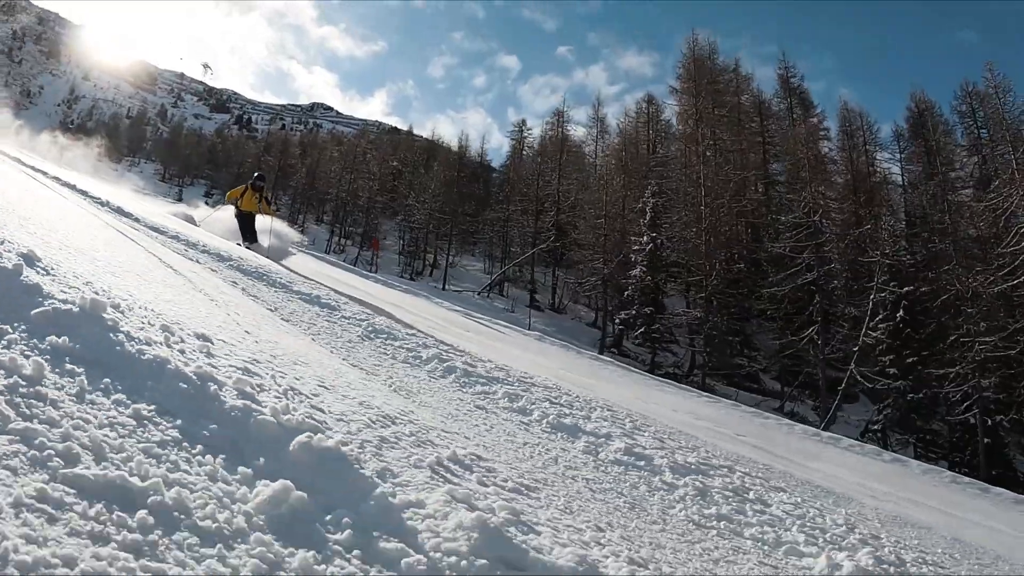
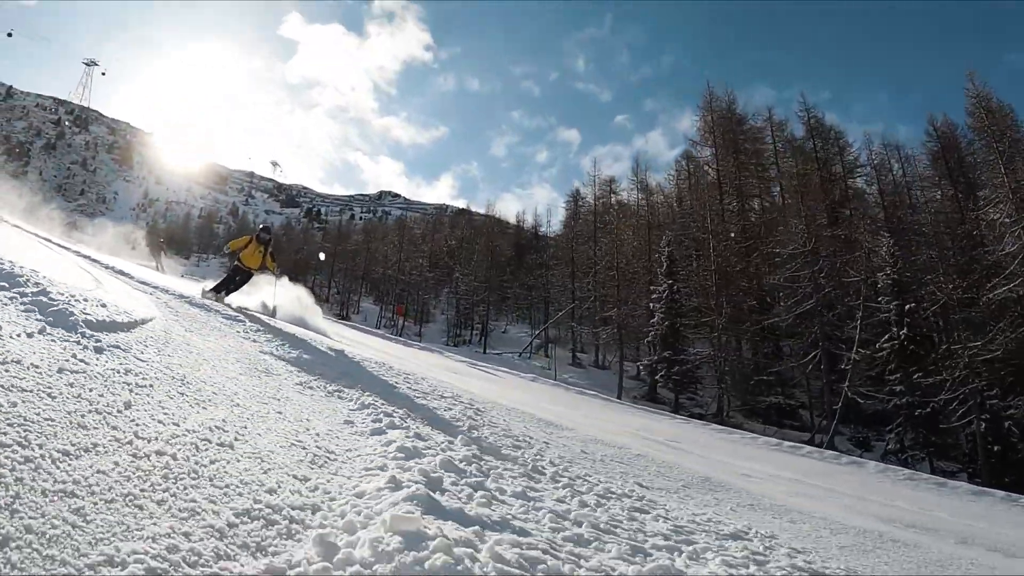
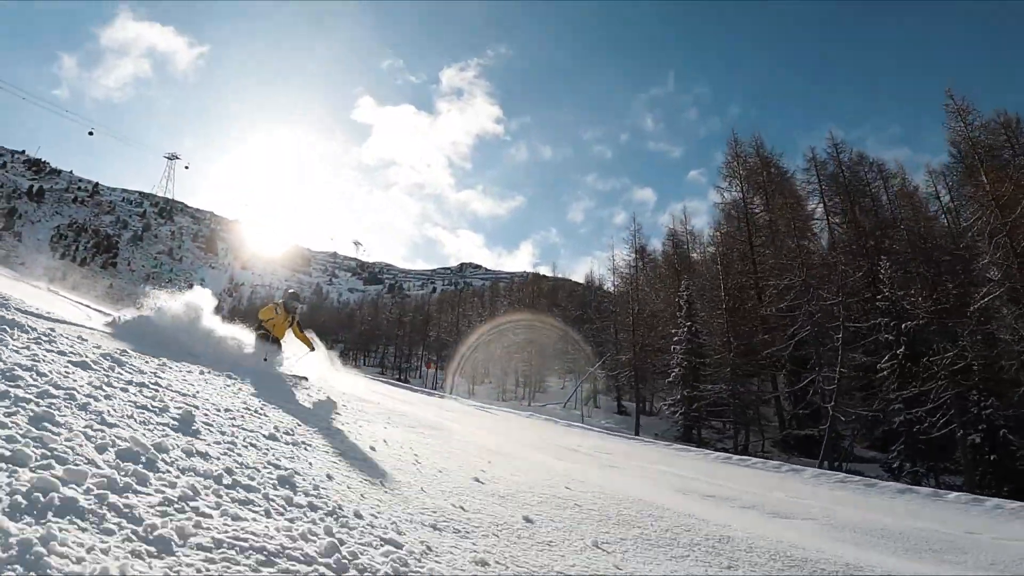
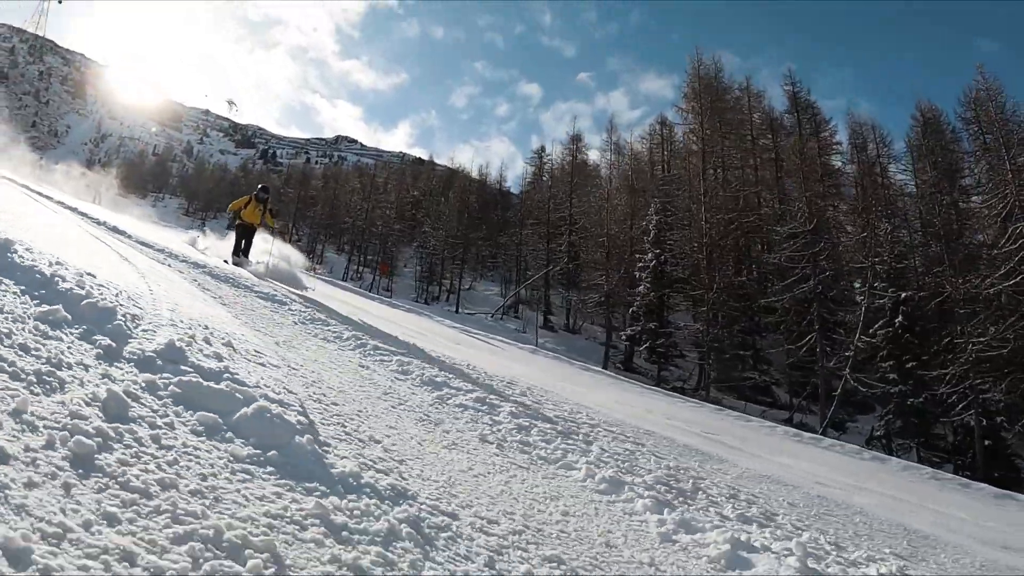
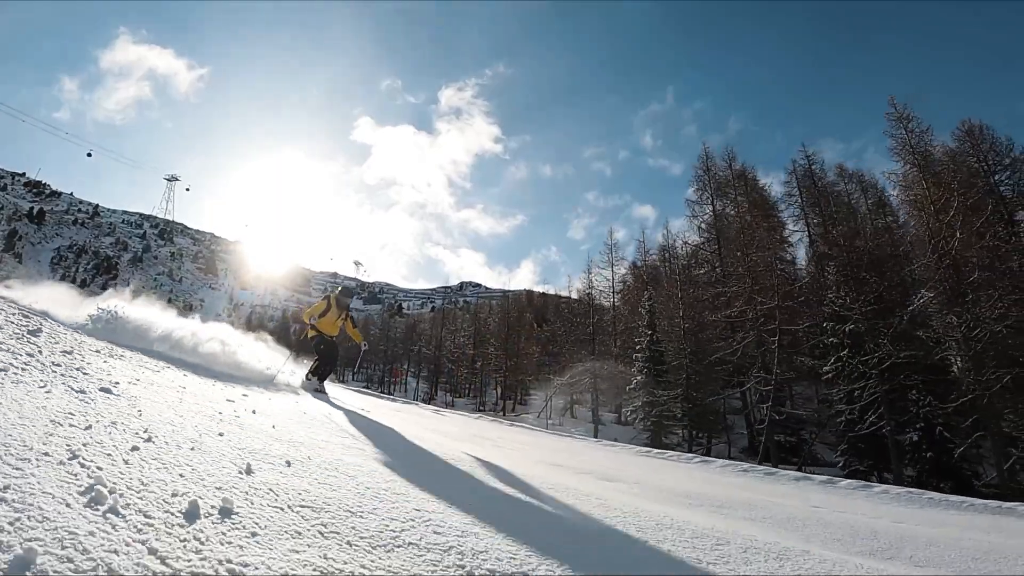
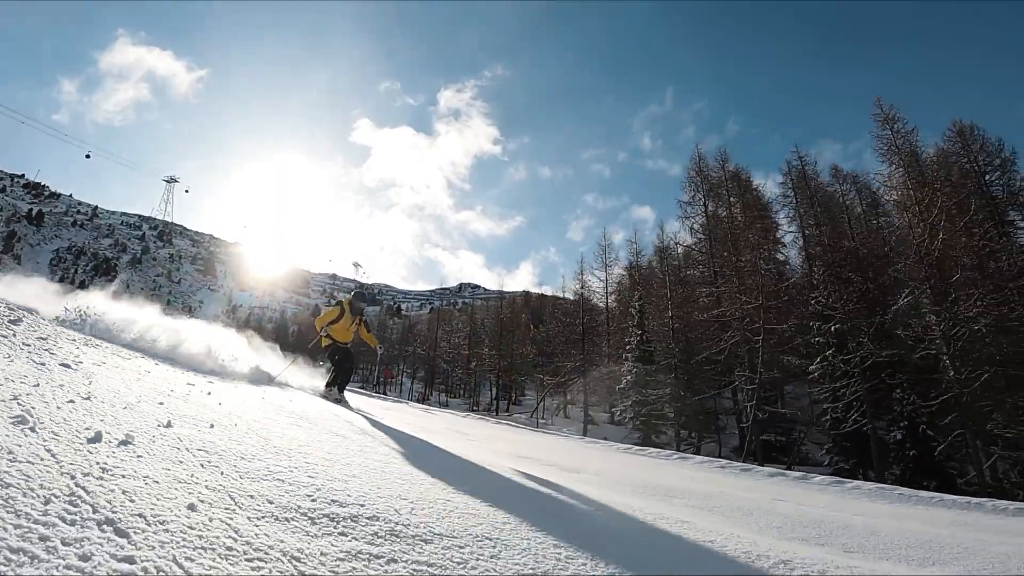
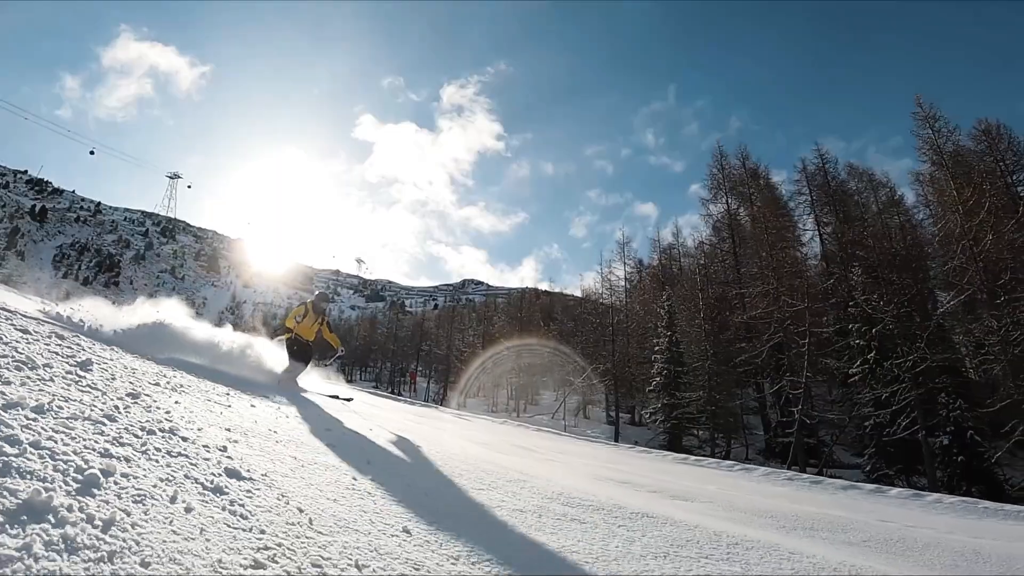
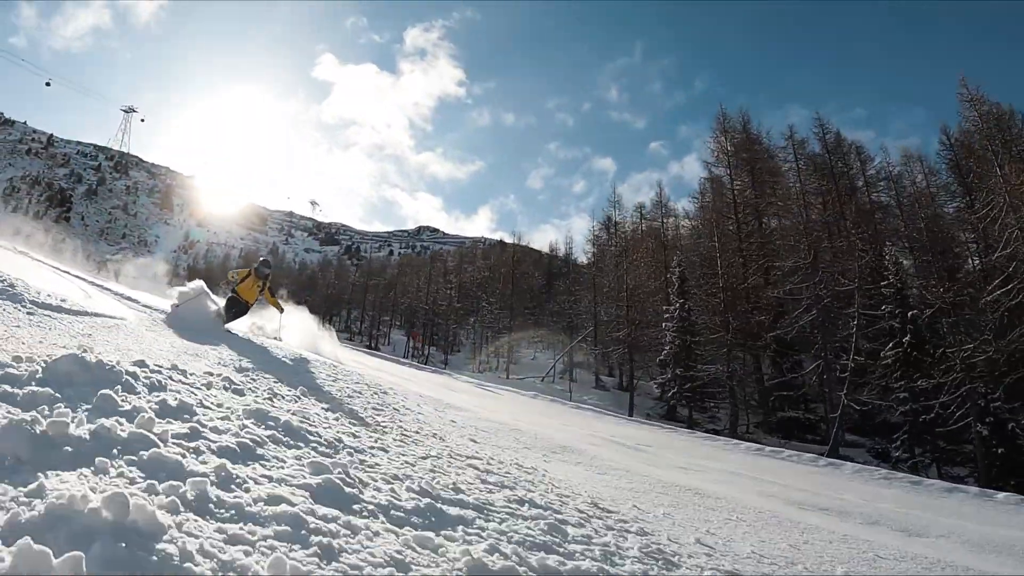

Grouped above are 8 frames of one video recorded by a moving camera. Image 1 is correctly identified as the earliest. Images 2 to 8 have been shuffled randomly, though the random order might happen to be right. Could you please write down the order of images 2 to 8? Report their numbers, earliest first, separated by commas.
4, 2, 8, 3, 7, 5, 6
